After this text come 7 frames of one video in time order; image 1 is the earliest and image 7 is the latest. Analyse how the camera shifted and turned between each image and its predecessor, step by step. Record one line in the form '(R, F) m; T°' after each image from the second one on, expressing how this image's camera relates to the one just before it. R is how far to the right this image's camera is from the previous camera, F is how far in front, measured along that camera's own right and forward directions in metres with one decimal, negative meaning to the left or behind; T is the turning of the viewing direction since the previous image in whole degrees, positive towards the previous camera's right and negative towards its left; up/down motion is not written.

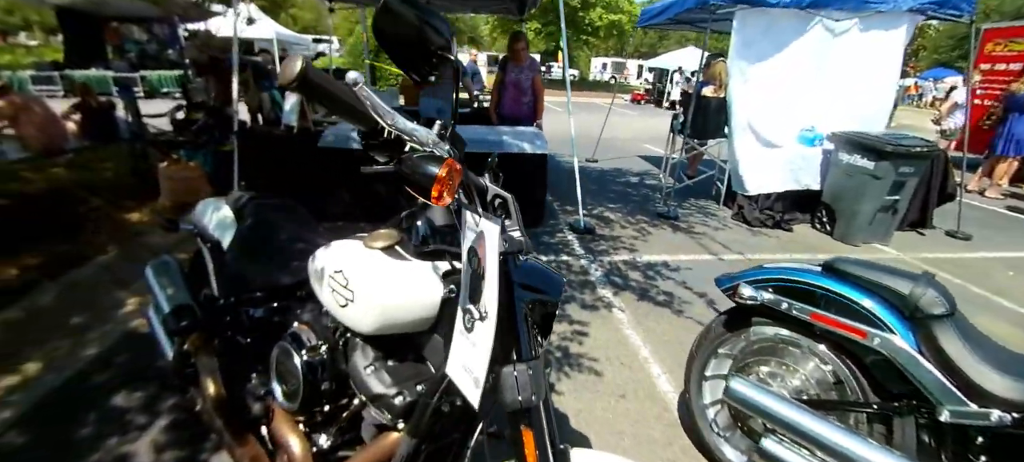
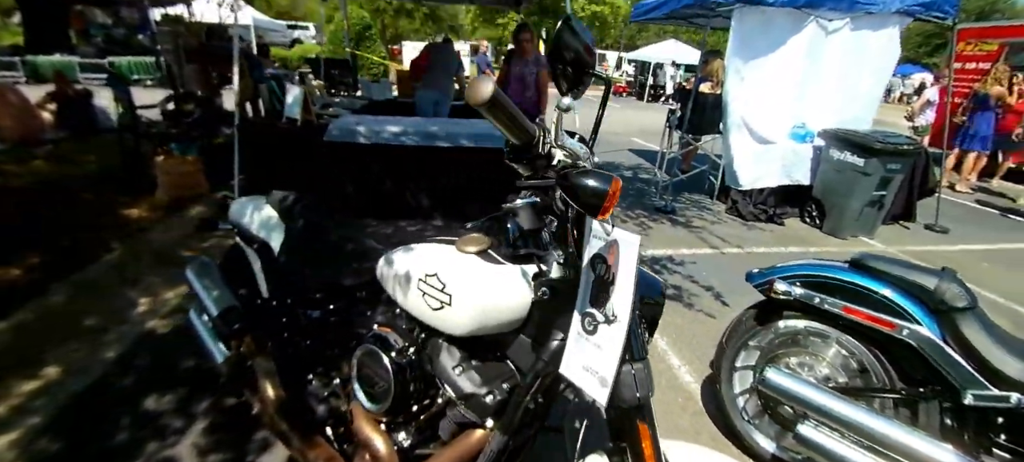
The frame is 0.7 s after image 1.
(-0.3, 0.0) m; +3°
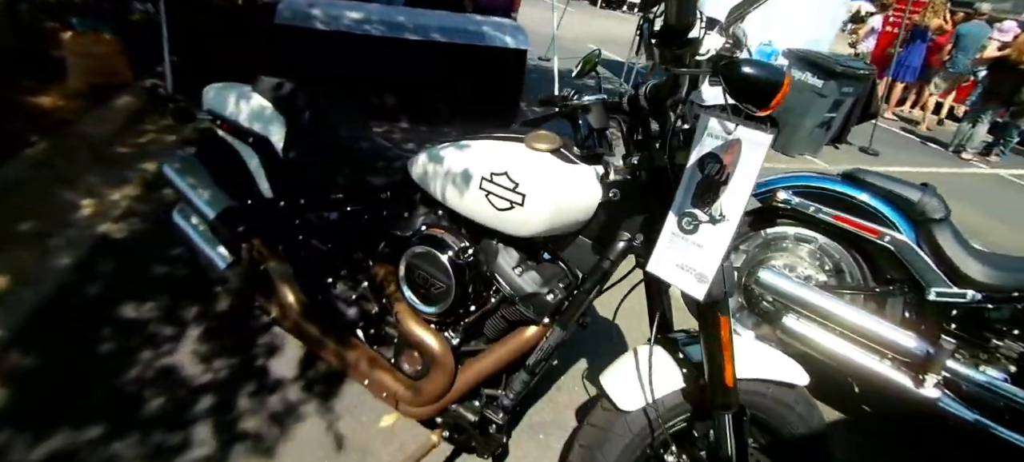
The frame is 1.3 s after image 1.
(-0.4, +0.1) m; +8°
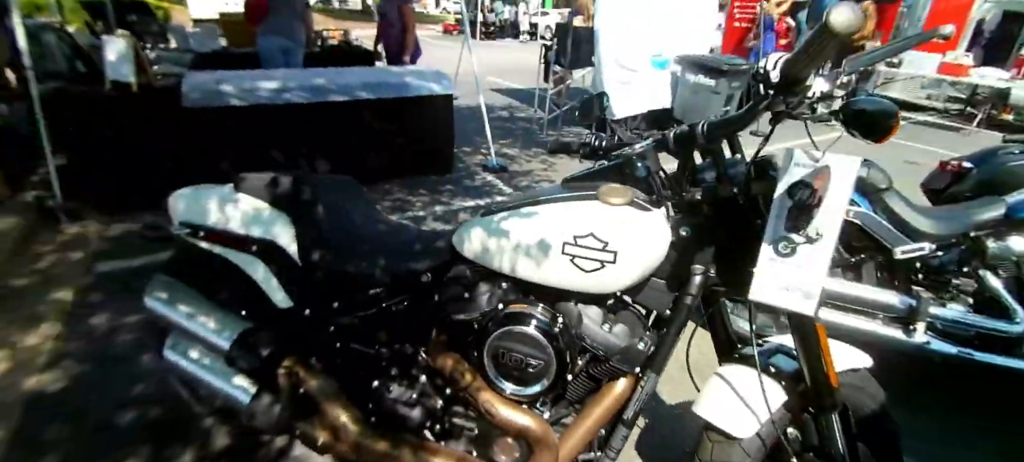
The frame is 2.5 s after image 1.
(-0.5, +0.1) m; +11°
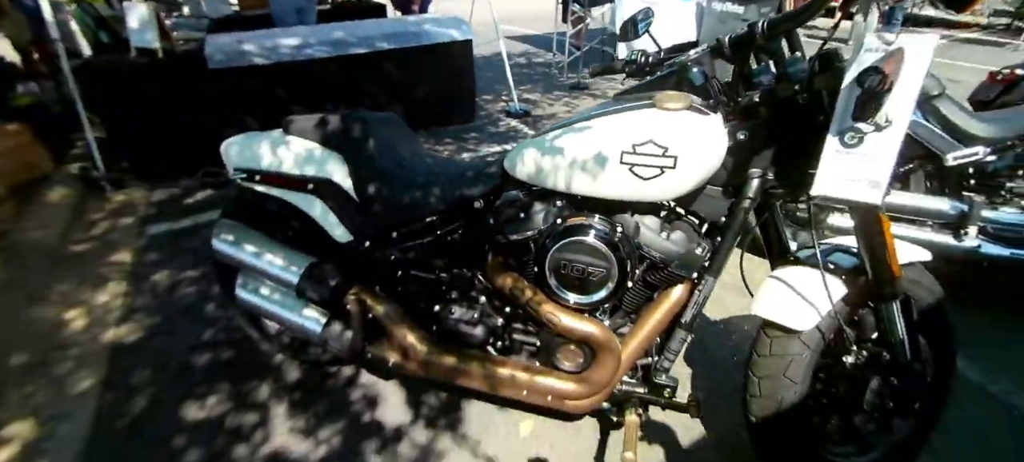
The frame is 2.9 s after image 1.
(-0.1, 0.0) m; -2°
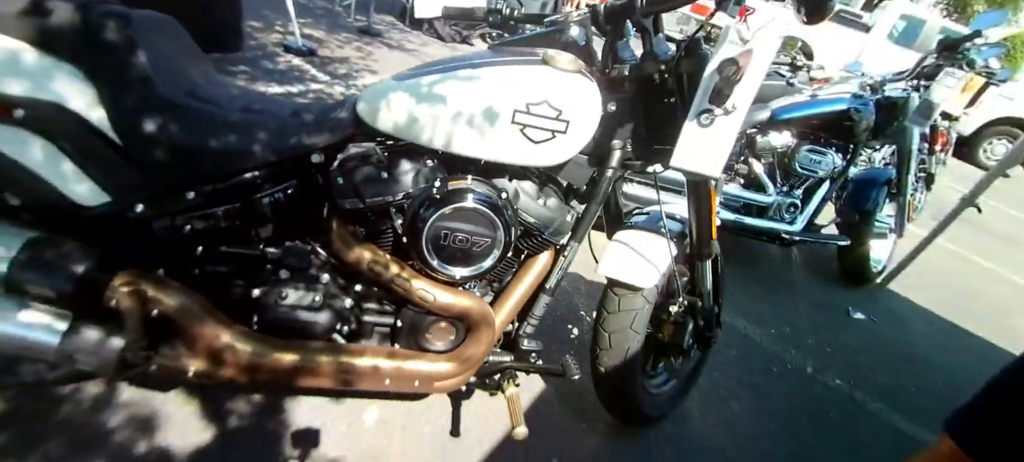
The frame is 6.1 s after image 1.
(-0.3, +0.2) m; +27°
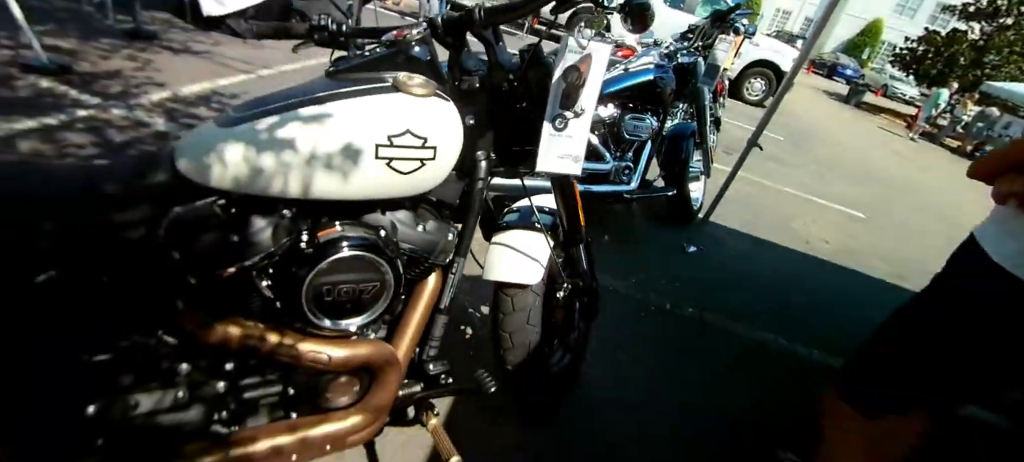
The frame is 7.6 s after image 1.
(-0.1, +0.1) m; +17°
